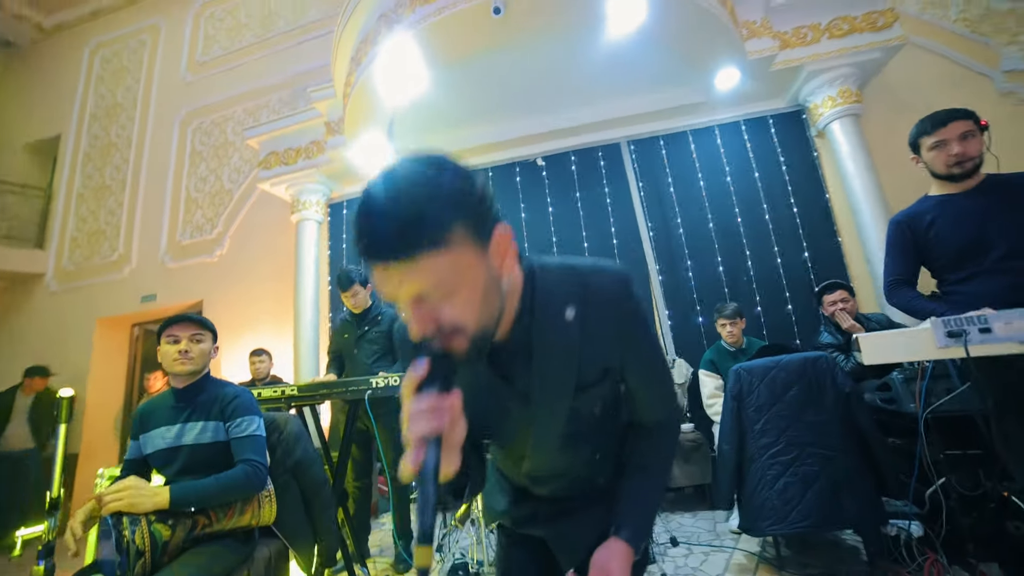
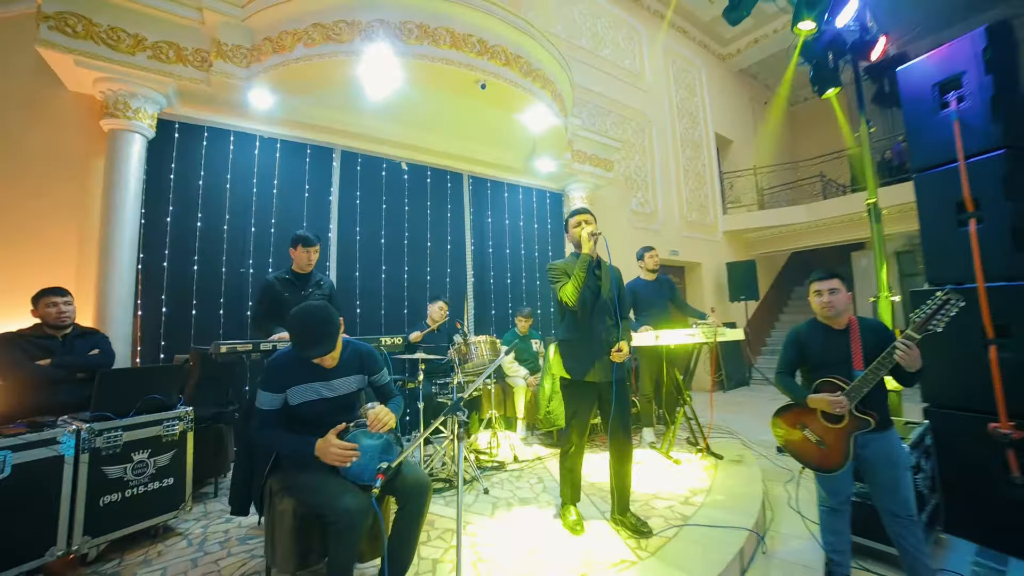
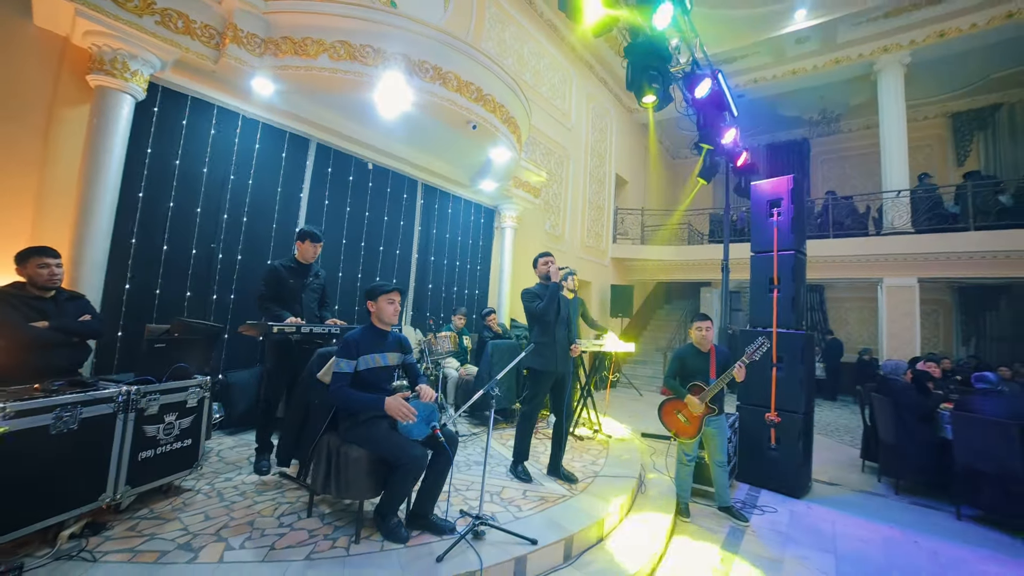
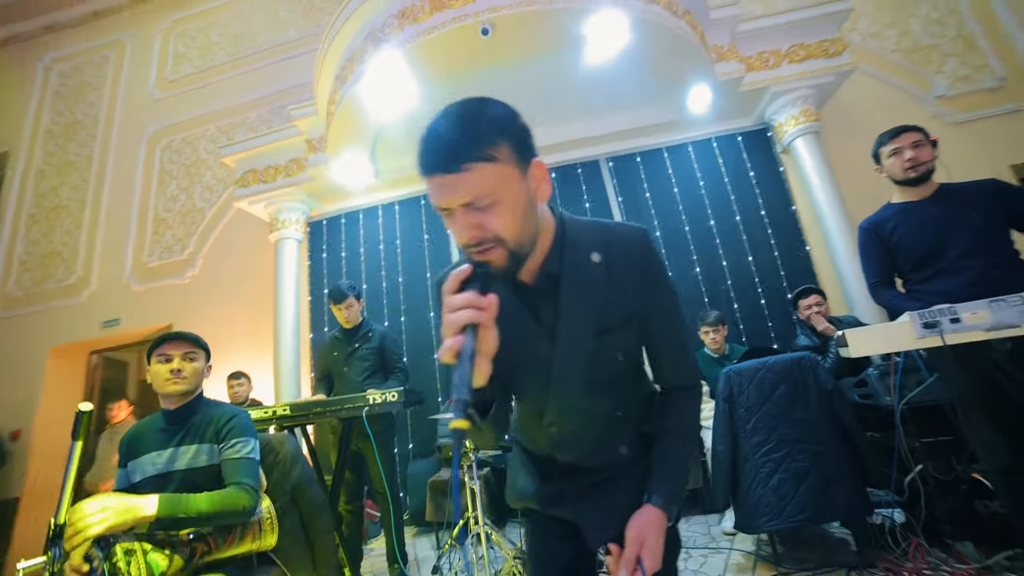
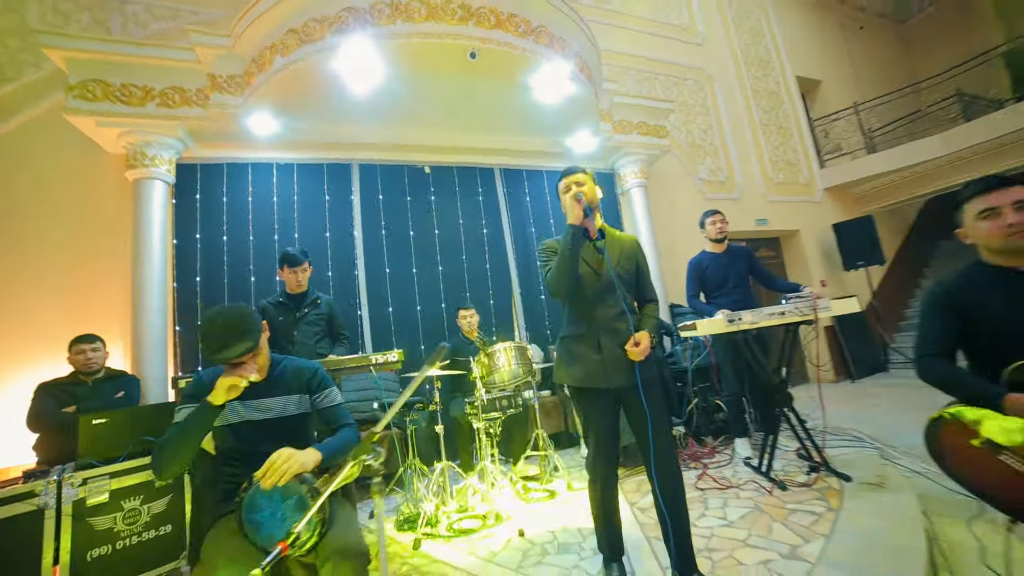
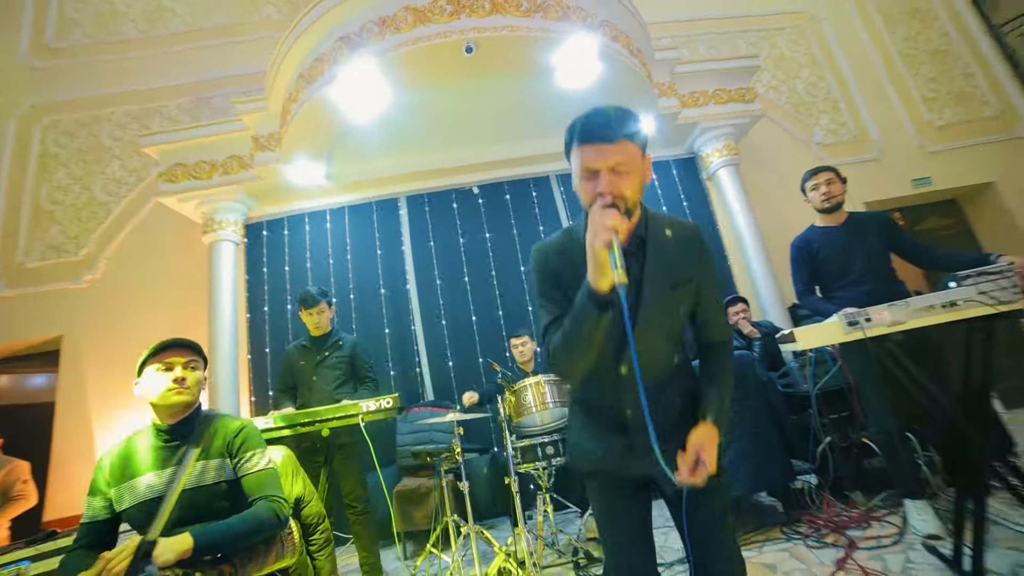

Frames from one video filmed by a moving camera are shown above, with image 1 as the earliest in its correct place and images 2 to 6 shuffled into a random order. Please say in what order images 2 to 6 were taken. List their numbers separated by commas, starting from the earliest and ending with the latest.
4, 6, 5, 2, 3
